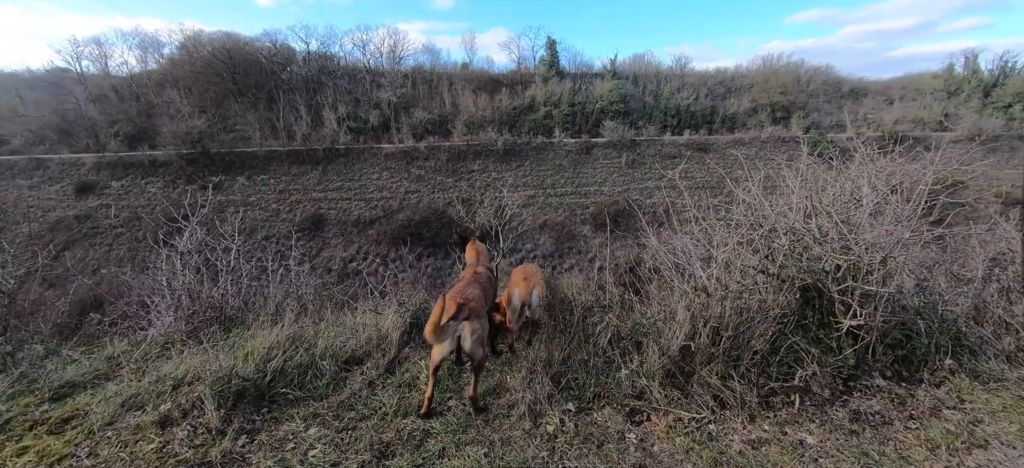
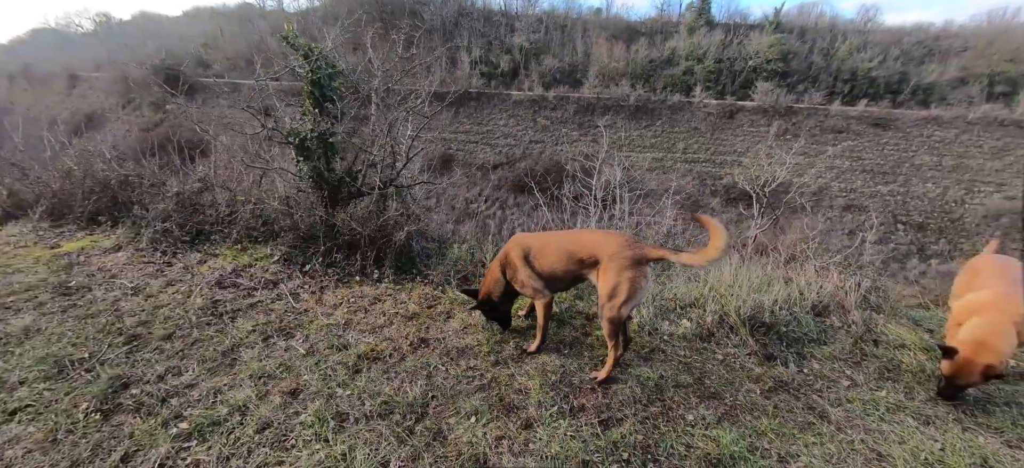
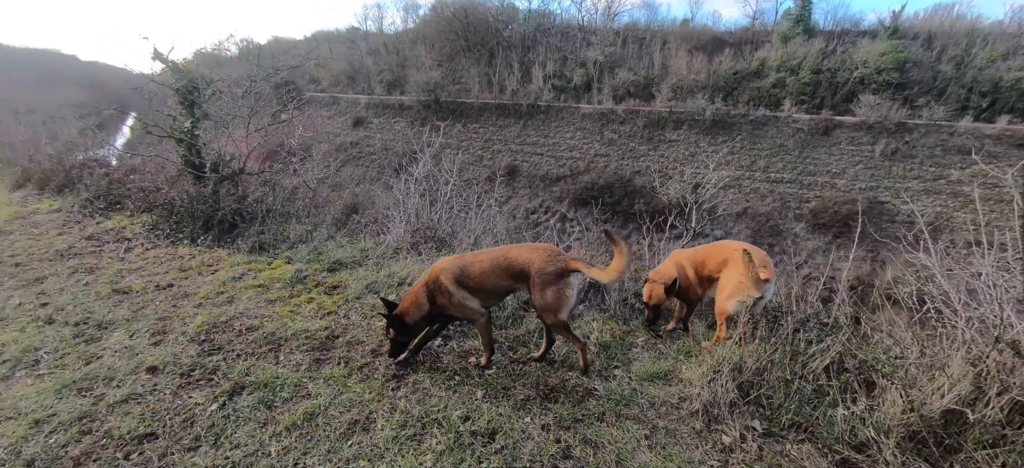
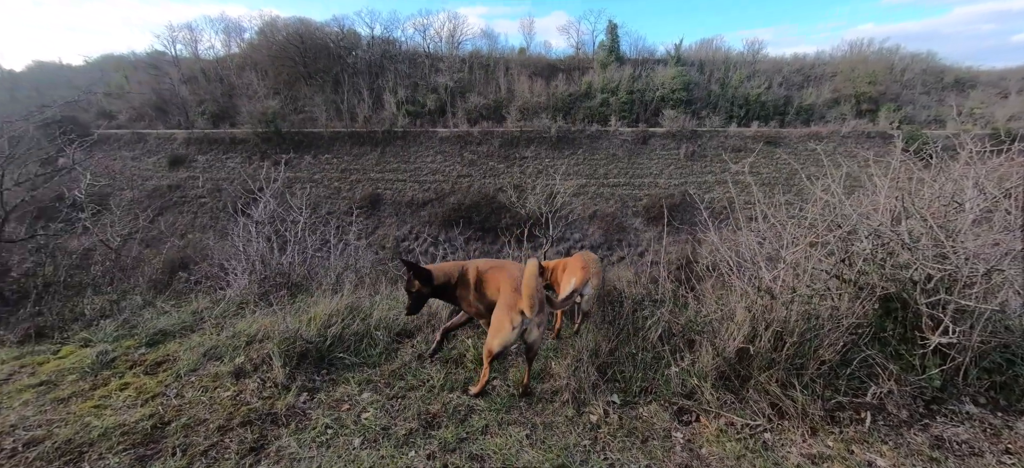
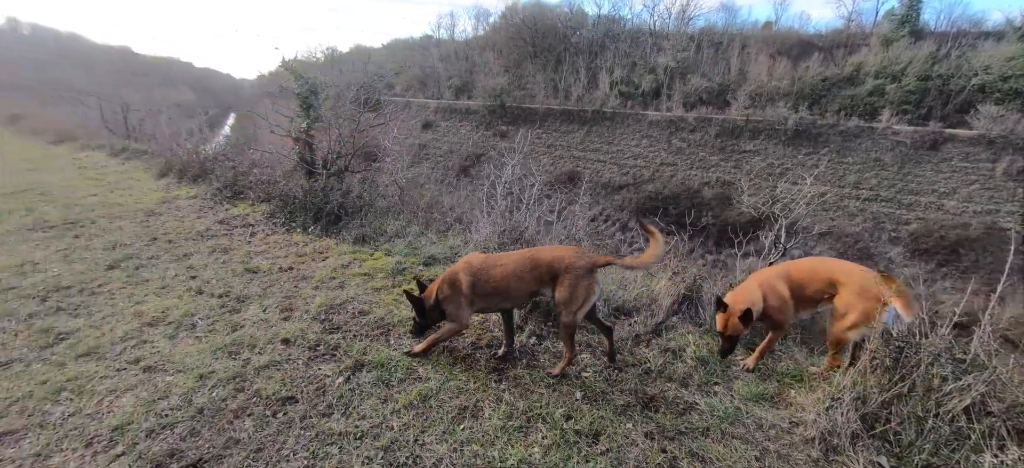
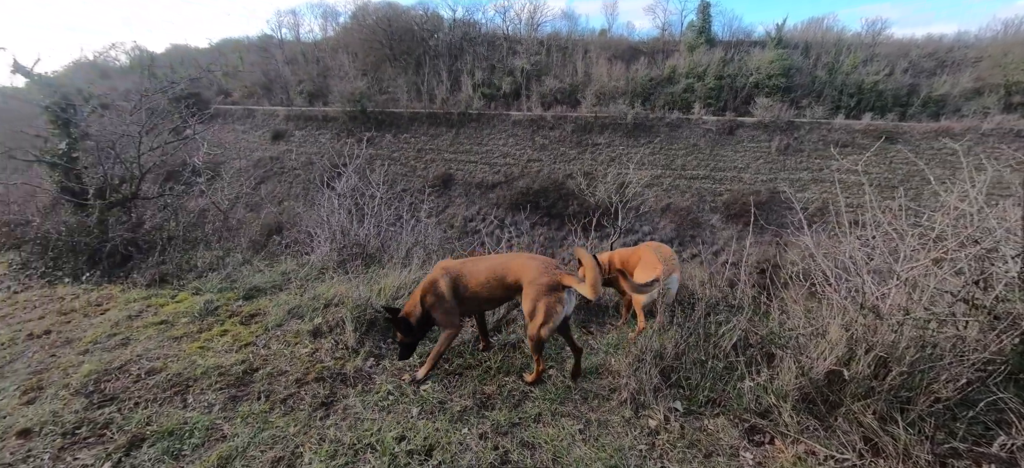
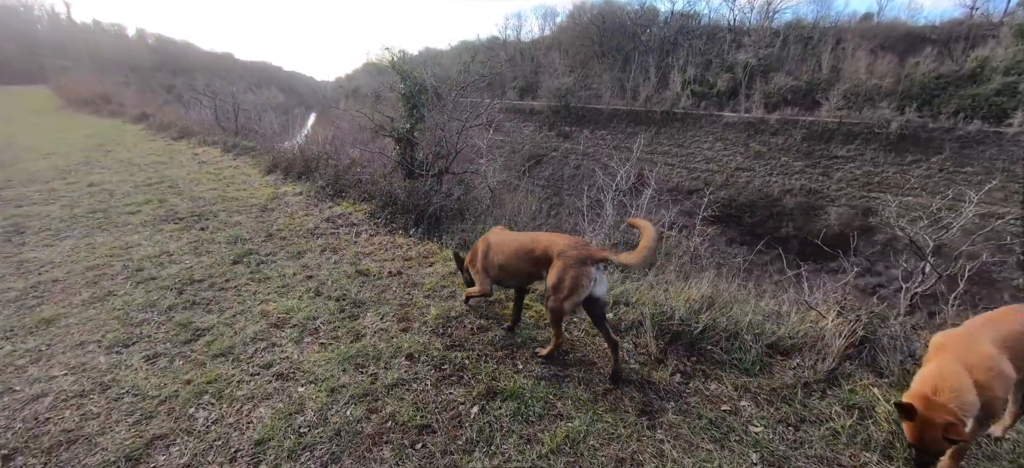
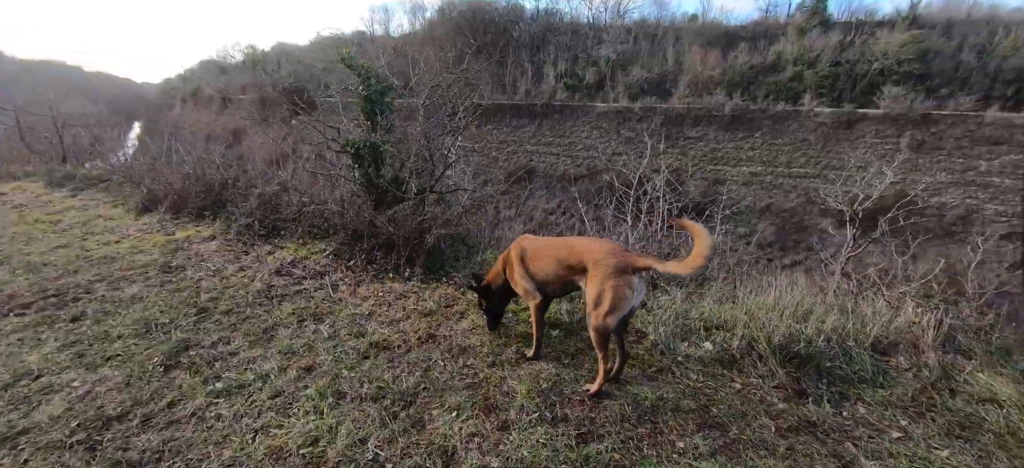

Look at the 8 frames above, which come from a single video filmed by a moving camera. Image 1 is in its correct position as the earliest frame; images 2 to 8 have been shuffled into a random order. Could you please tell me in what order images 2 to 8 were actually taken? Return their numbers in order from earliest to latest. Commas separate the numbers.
4, 6, 3, 5, 7, 8, 2
